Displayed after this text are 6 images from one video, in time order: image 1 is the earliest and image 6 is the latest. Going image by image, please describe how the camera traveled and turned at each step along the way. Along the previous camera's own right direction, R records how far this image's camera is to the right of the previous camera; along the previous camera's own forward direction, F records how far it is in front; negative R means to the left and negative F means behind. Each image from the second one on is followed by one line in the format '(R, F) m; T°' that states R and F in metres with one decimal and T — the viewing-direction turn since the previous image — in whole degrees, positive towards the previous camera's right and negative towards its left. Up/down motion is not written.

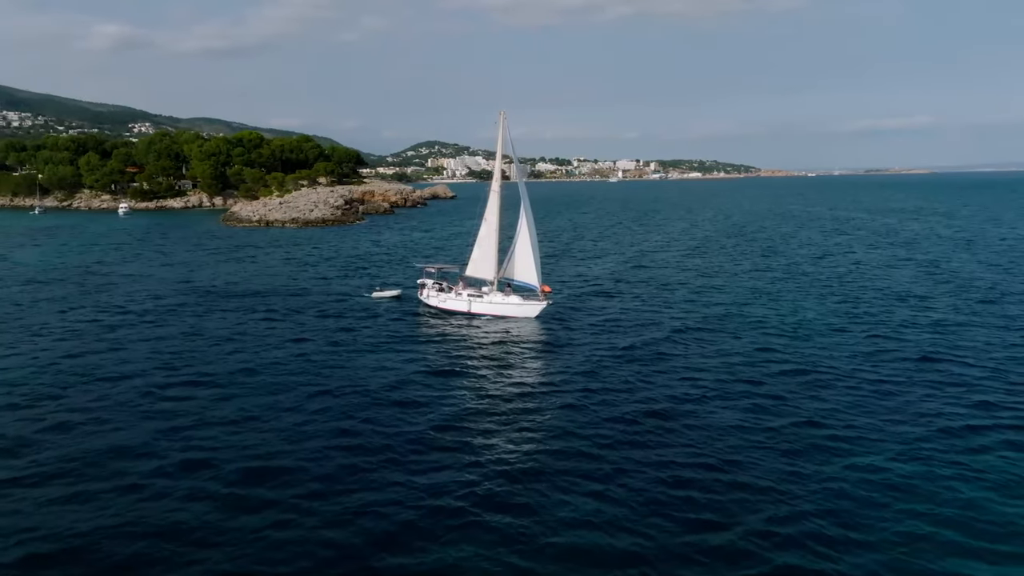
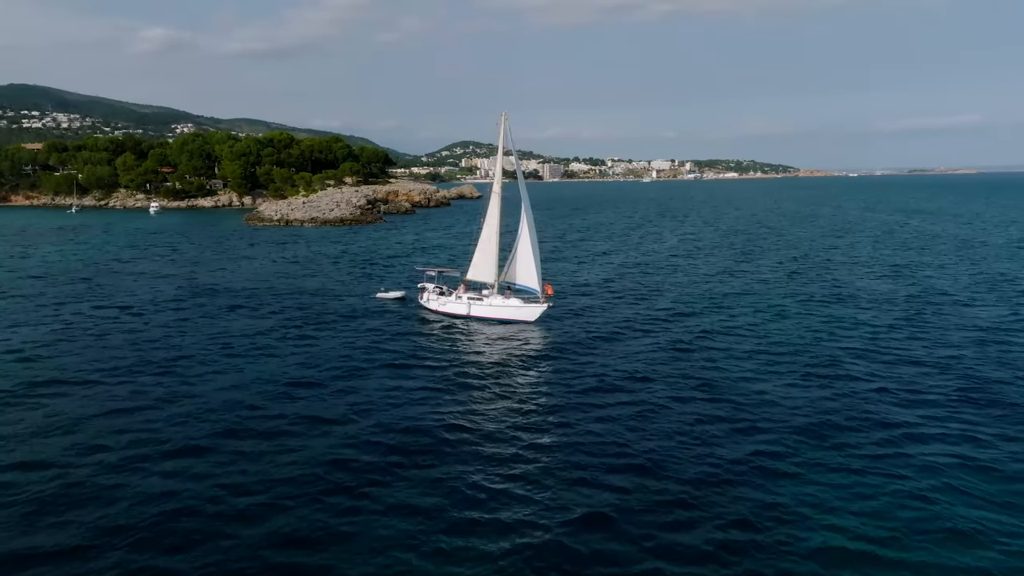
(+3.2, -1.1) m; -2°
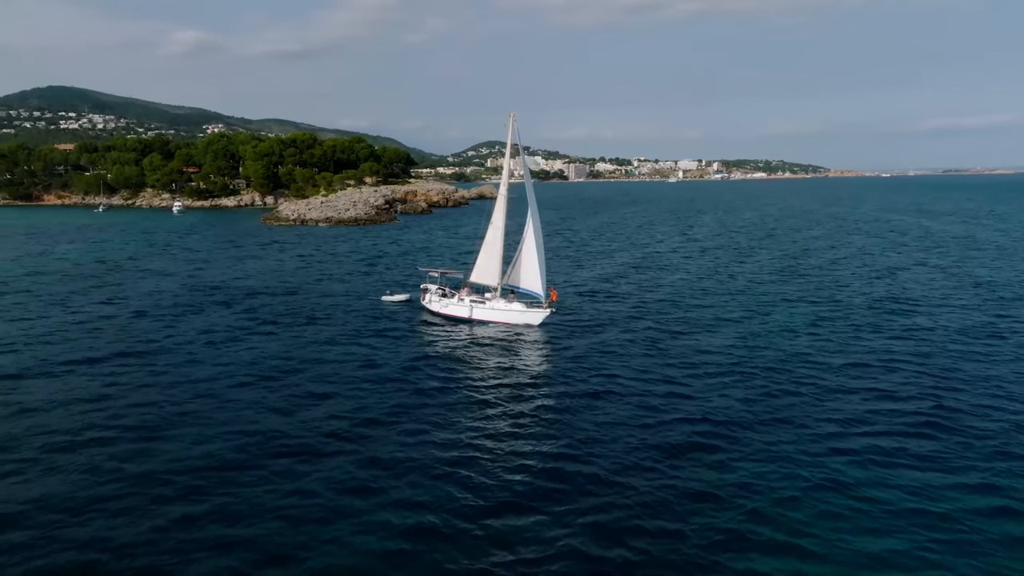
(+2.2, -0.7) m; -2°
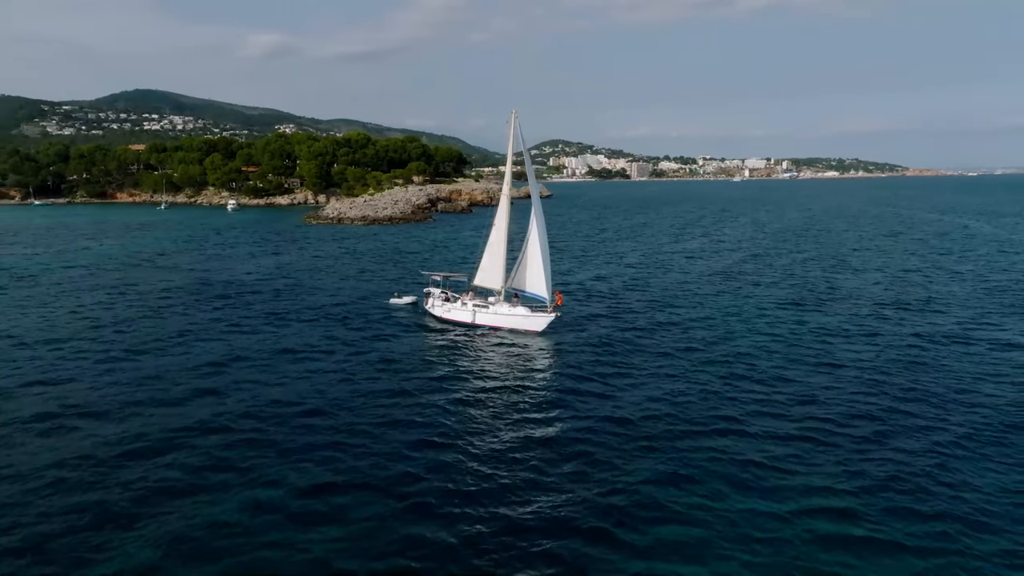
(+5.1, -1.3) m; -5°
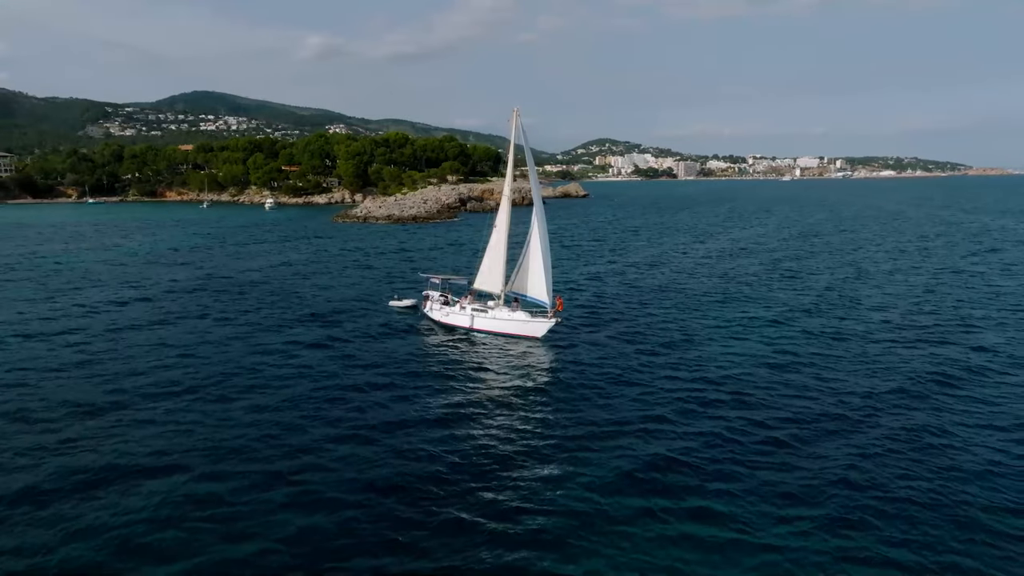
(+3.7, -0.8) m; -3°
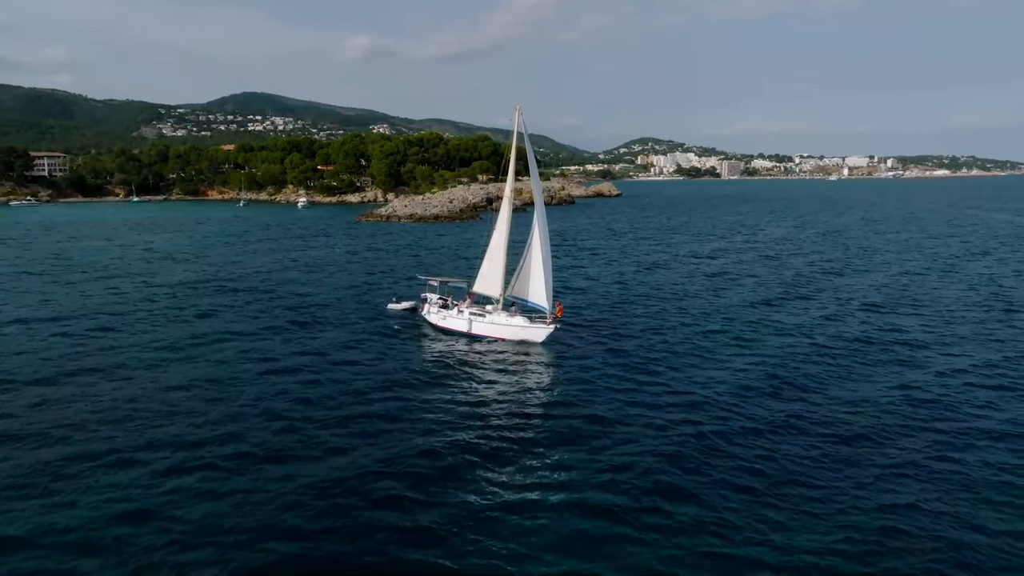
(+3.1, -0.8) m; -3°
